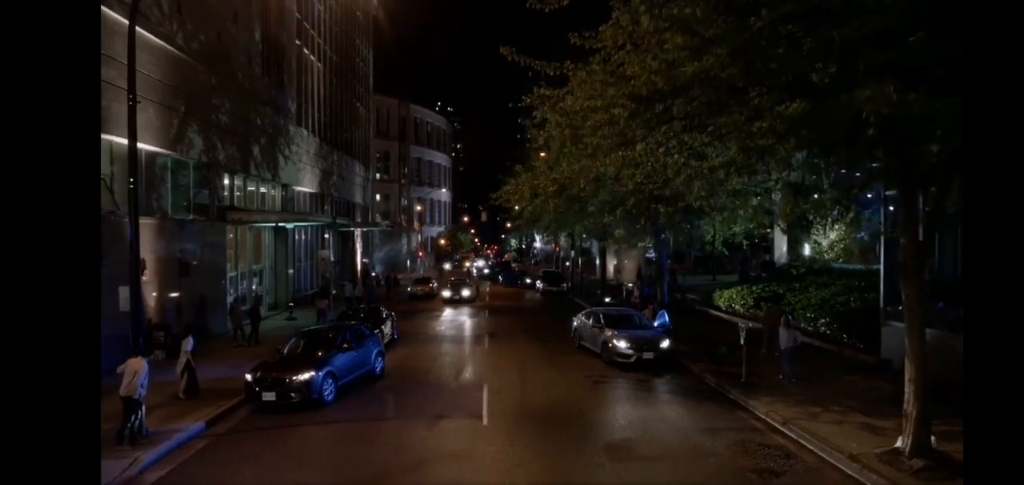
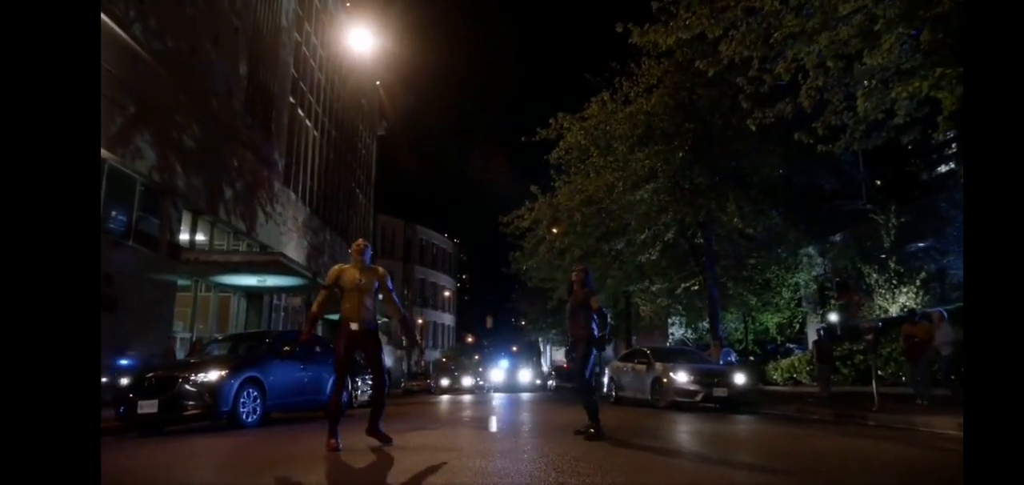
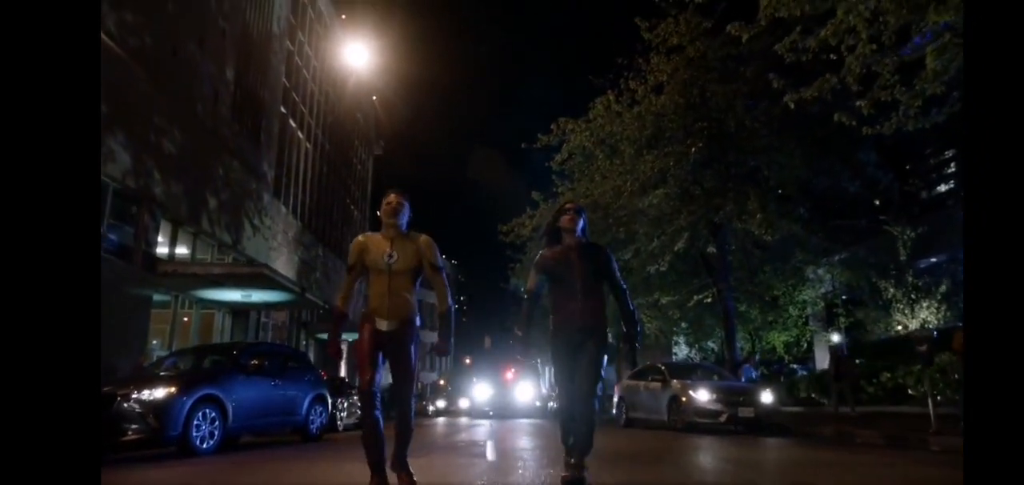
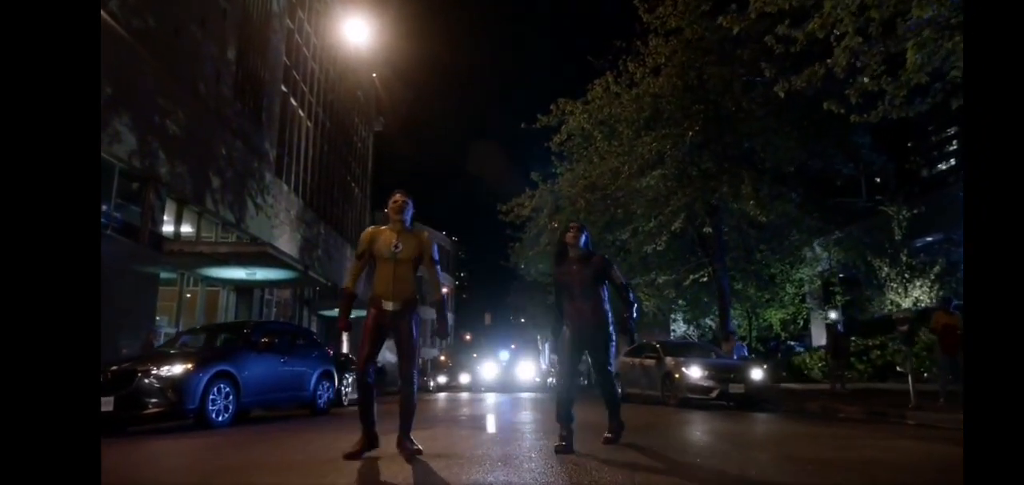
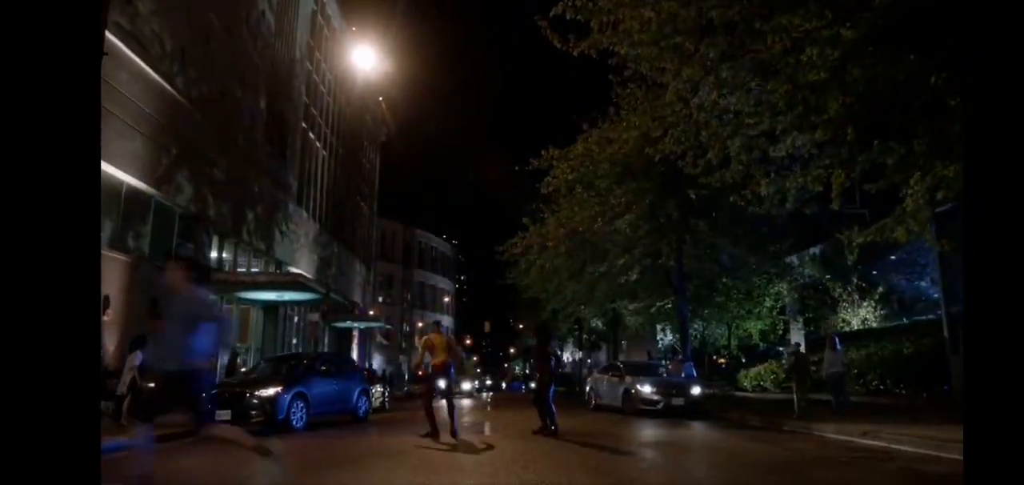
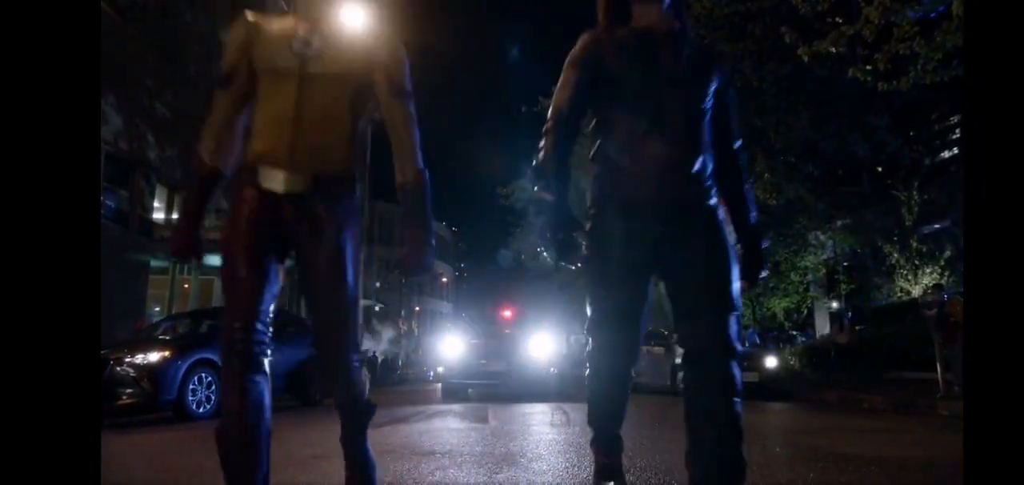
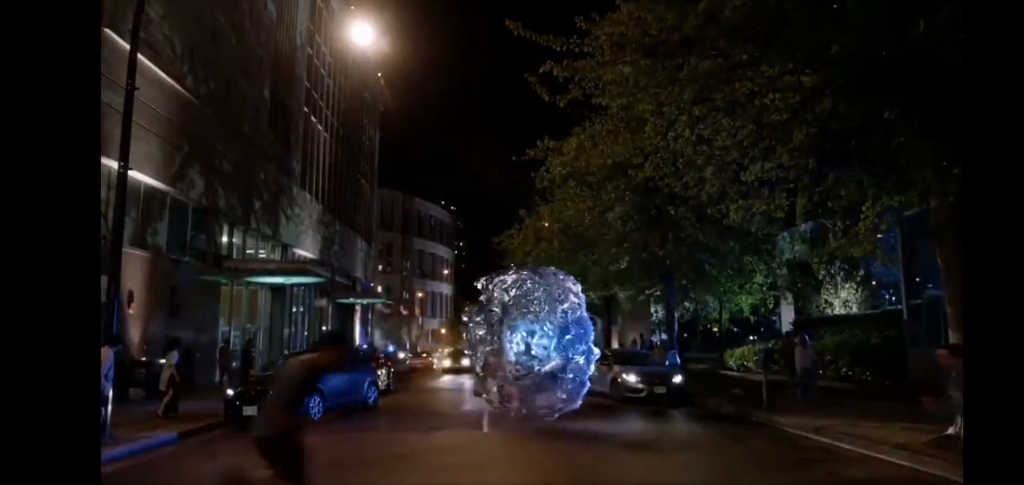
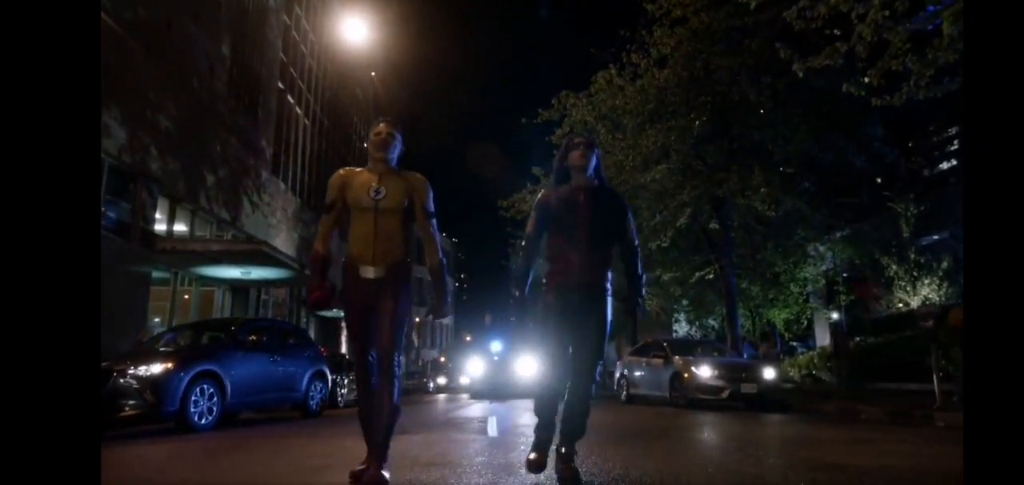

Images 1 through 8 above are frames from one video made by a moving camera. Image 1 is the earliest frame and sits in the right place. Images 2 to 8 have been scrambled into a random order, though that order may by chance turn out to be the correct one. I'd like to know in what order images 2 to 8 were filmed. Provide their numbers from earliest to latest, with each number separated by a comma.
7, 5, 2, 4, 3, 8, 6
